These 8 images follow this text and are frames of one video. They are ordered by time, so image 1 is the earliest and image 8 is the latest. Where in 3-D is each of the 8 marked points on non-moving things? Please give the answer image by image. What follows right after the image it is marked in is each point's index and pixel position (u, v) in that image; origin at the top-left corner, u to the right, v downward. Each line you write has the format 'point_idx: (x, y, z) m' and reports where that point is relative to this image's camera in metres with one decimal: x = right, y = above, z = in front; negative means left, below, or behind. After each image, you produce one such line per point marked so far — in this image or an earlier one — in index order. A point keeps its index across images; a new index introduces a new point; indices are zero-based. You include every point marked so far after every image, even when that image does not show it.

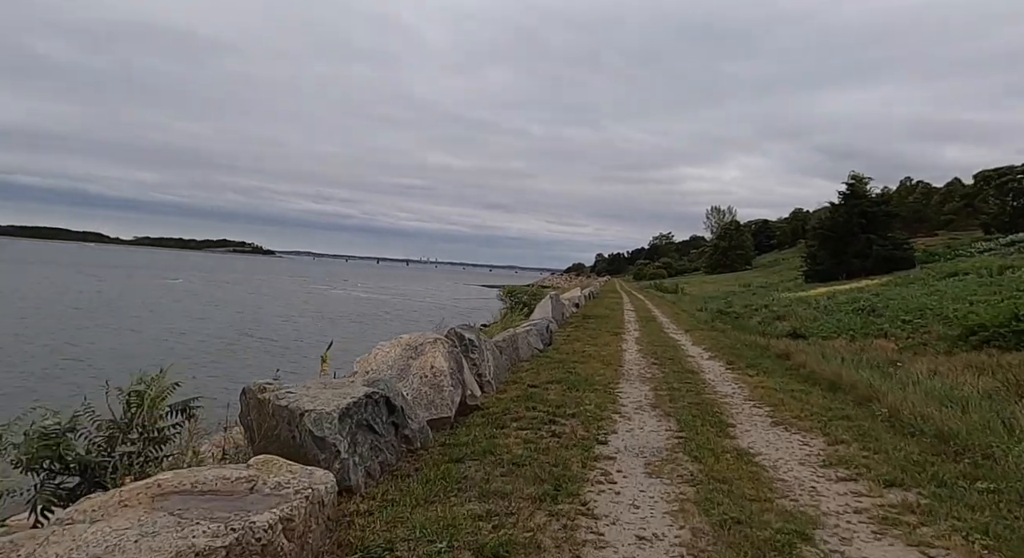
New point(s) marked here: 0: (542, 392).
0: (+0.5, -1.7, +9.6) m
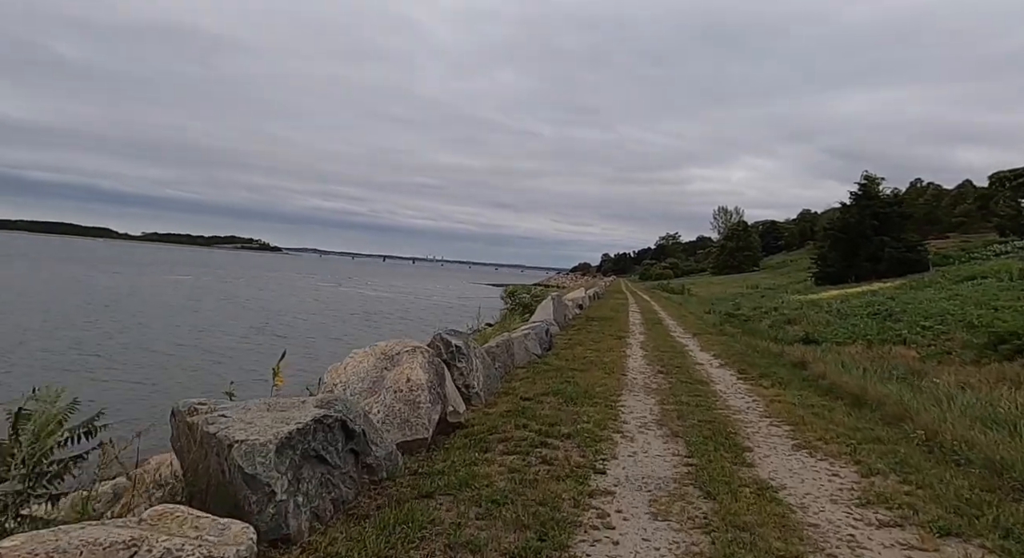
0: (+0.3, -1.8, +8.7) m
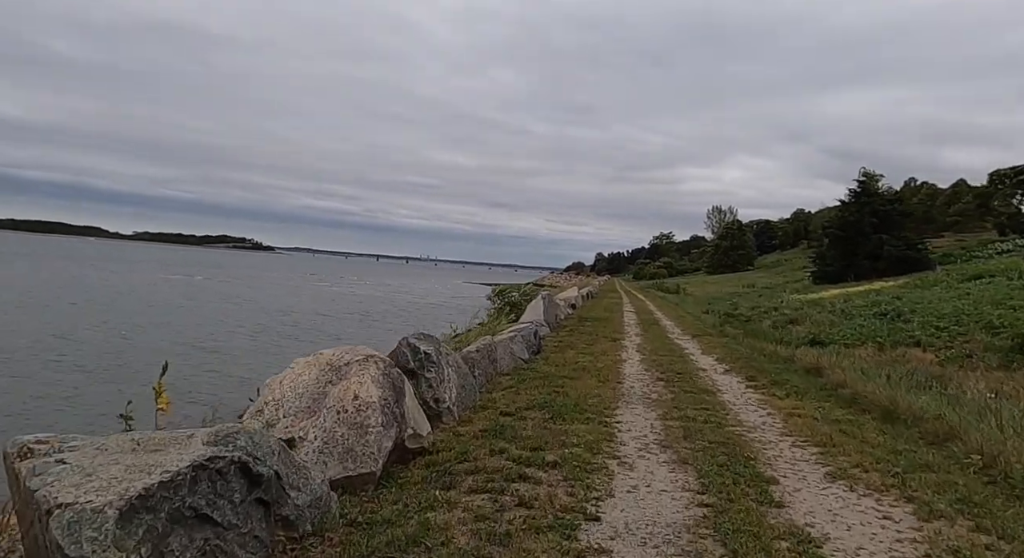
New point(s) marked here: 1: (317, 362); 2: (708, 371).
0: (+0.1, -1.7, +7.4) m
1: (-1.9, -0.8, +6.0) m
2: (+3.8, -1.8, +12.2) m
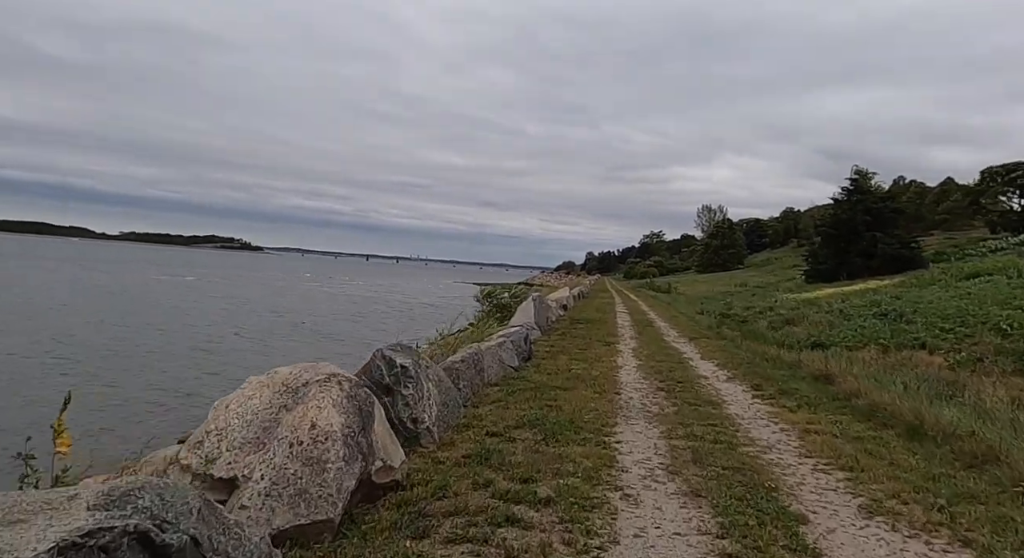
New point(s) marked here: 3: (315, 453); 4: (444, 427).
0: (-0.1, -1.7, +6.6) m
1: (-2.0, -0.8, +5.2) m
2: (+3.6, -1.8, +11.4) m
3: (-1.4, -1.2, +4.5) m
4: (-0.7, -1.7, +7.1) m
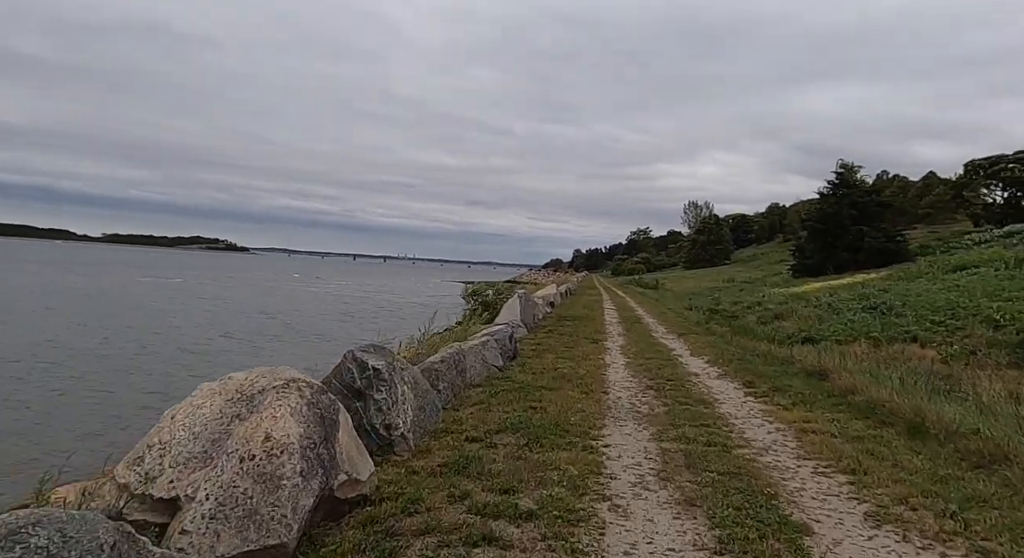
0: (-0.2, -1.7, +6.2) m
1: (-2.1, -0.8, +4.7) m
2: (+3.3, -1.7, +11.1) m
3: (-1.6, -1.2, +4.0) m
4: (-0.9, -1.6, +6.6) m
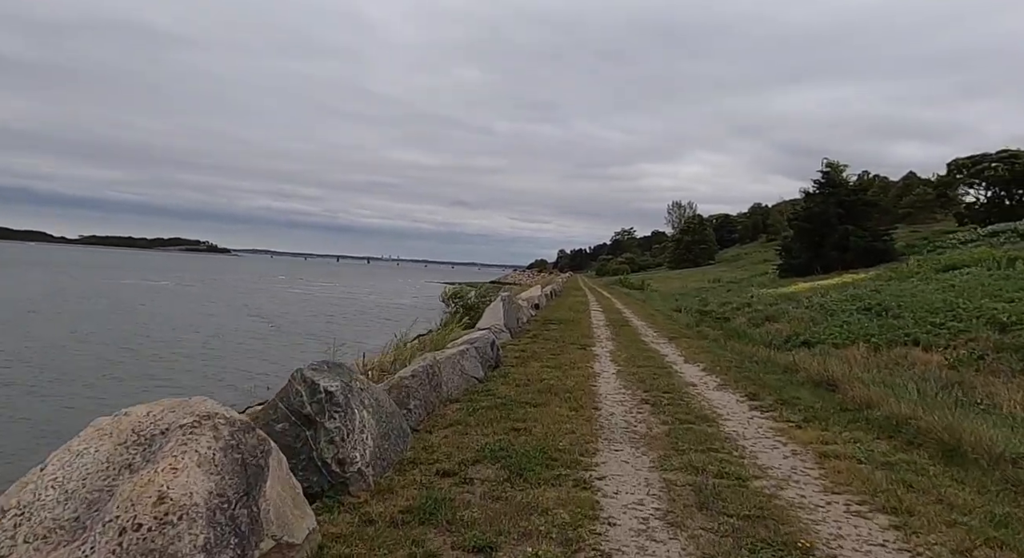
0: (-0.4, -1.7, +5.2) m
1: (-2.3, -0.9, +3.7) m
2: (+3.0, -1.7, +10.2) m
3: (-1.7, -1.2, +3.0) m
4: (-1.1, -1.7, +5.6) m
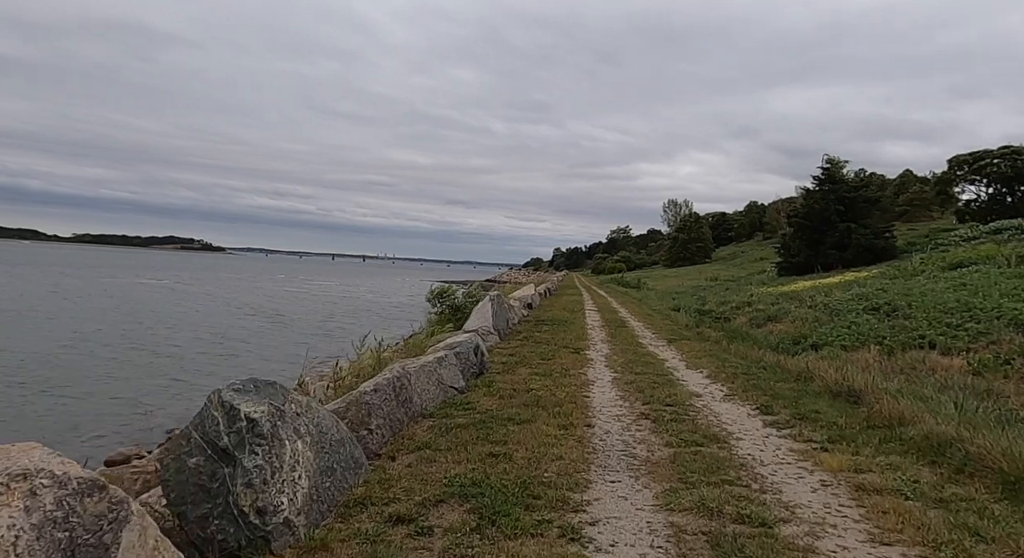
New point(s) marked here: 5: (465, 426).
0: (-0.6, -1.7, +4.1) m
1: (-2.5, -0.9, +2.6) m
2: (+2.8, -1.7, +9.1) m
3: (-1.9, -1.2, +1.9) m
4: (-1.3, -1.7, +4.5) m
5: (-0.5, -1.7, +7.3) m
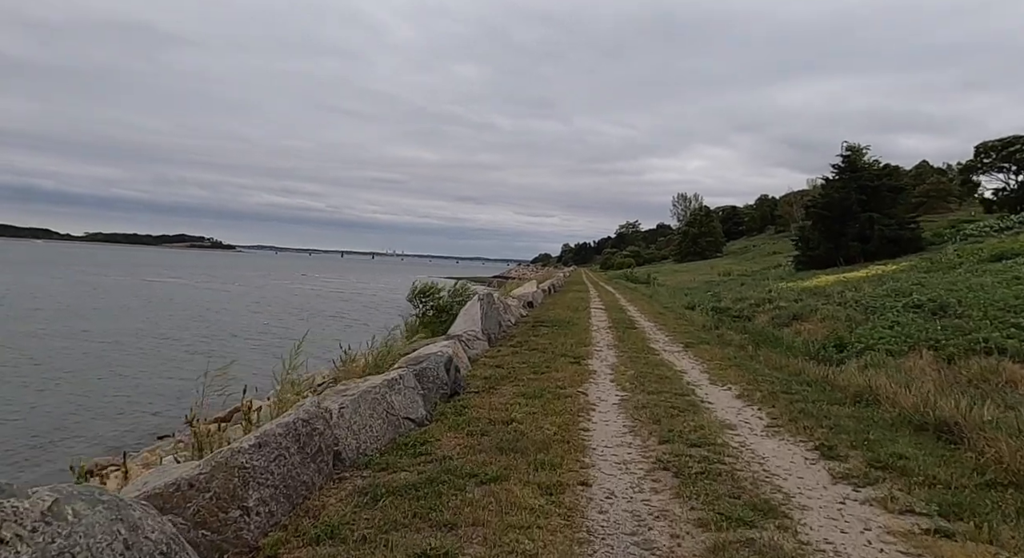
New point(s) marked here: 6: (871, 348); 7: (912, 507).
0: (-1.0, -1.7, +1.8) m
1: (-2.9, -0.9, +0.4) m
2: (+2.5, -1.7, +6.8) m
3: (-2.3, -1.3, -0.3) m
4: (-1.7, -1.7, +2.3) m
5: (-0.9, -1.7, +5.0) m
6: (+7.9, -1.5, +13.8) m
7: (+3.0, -1.7, +4.9) m
